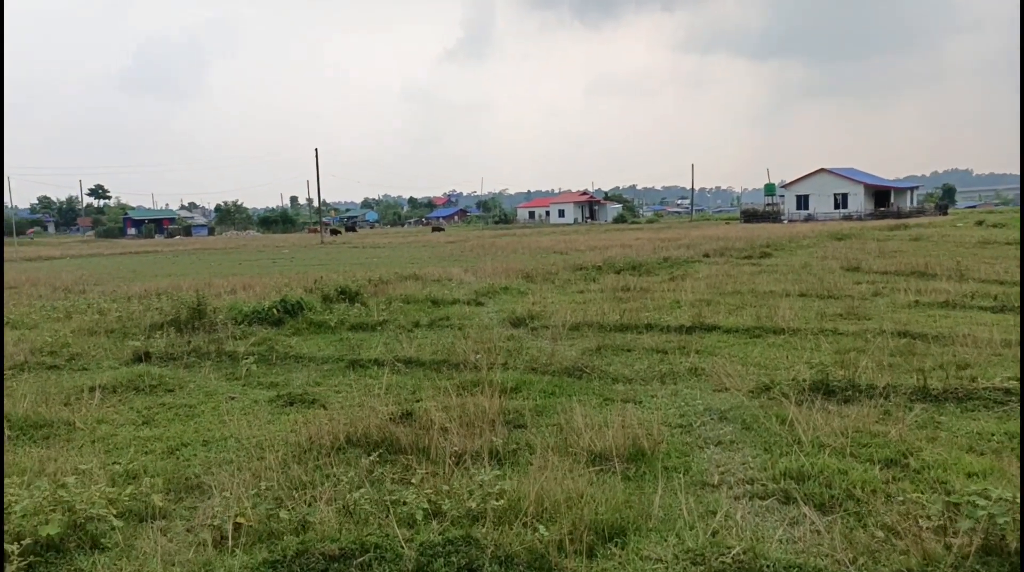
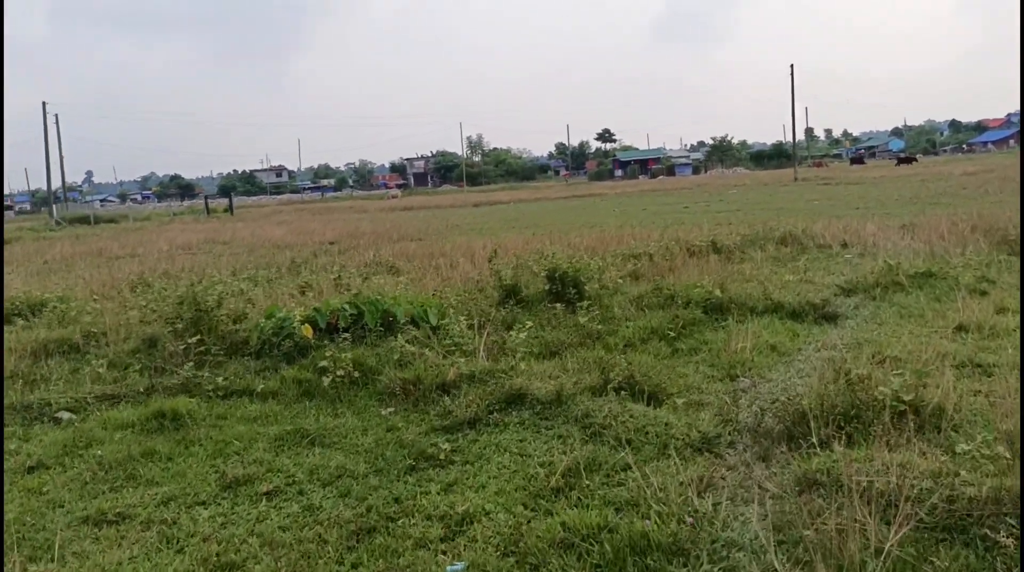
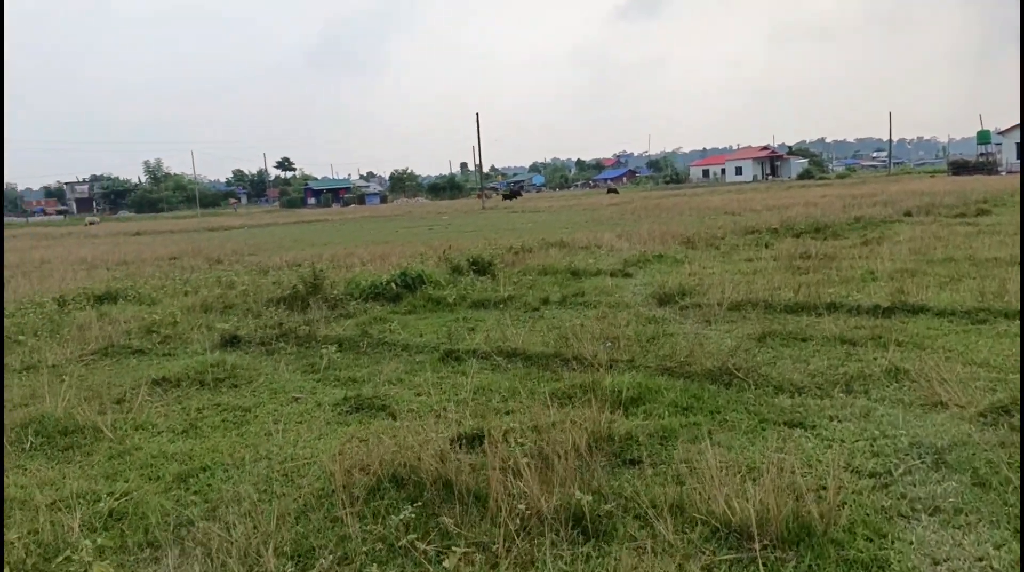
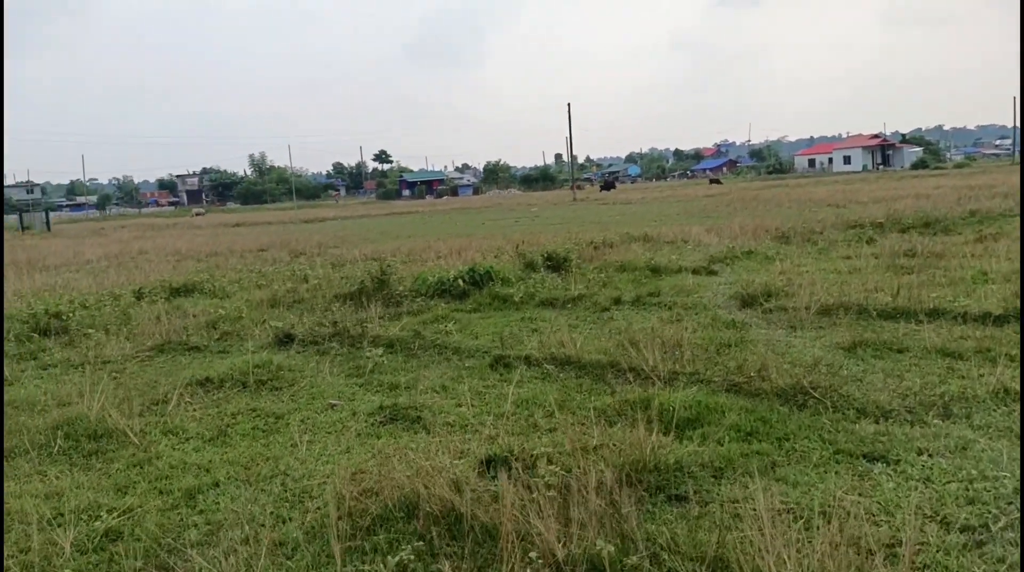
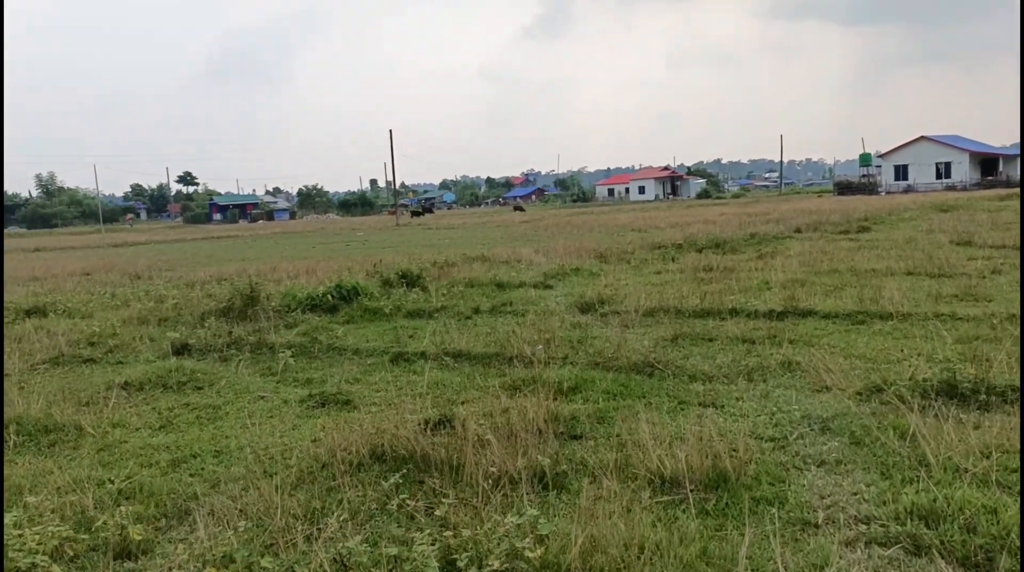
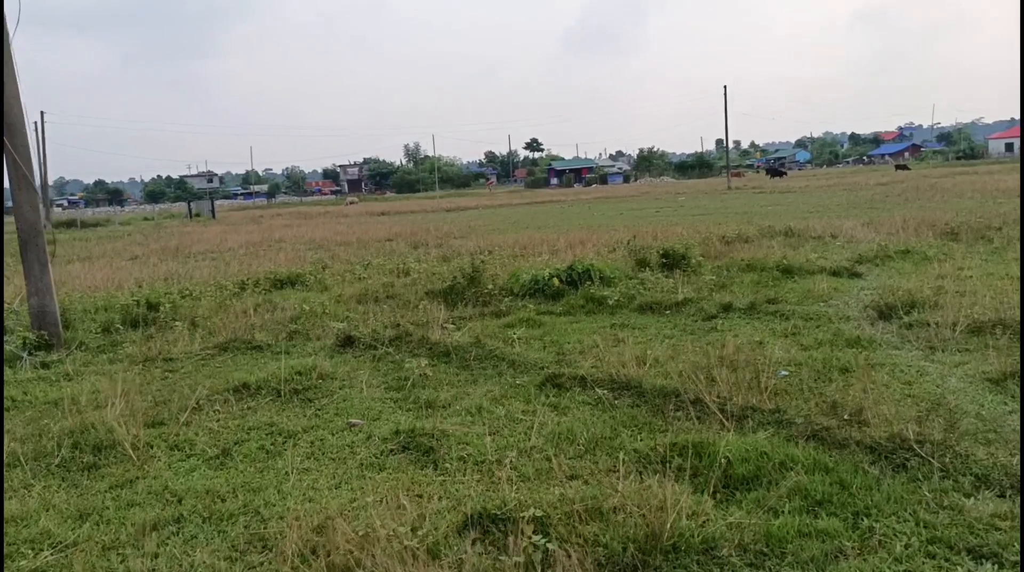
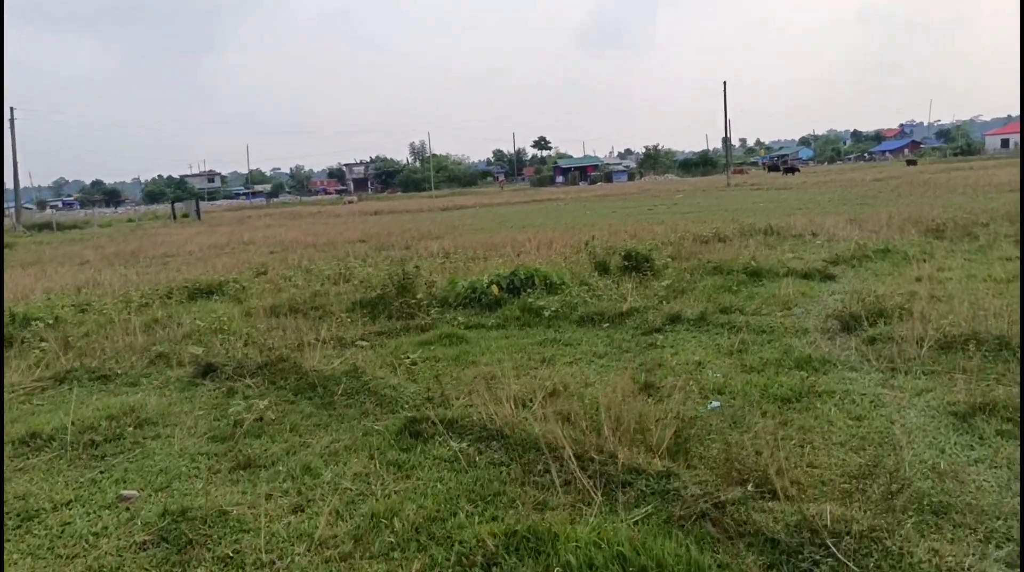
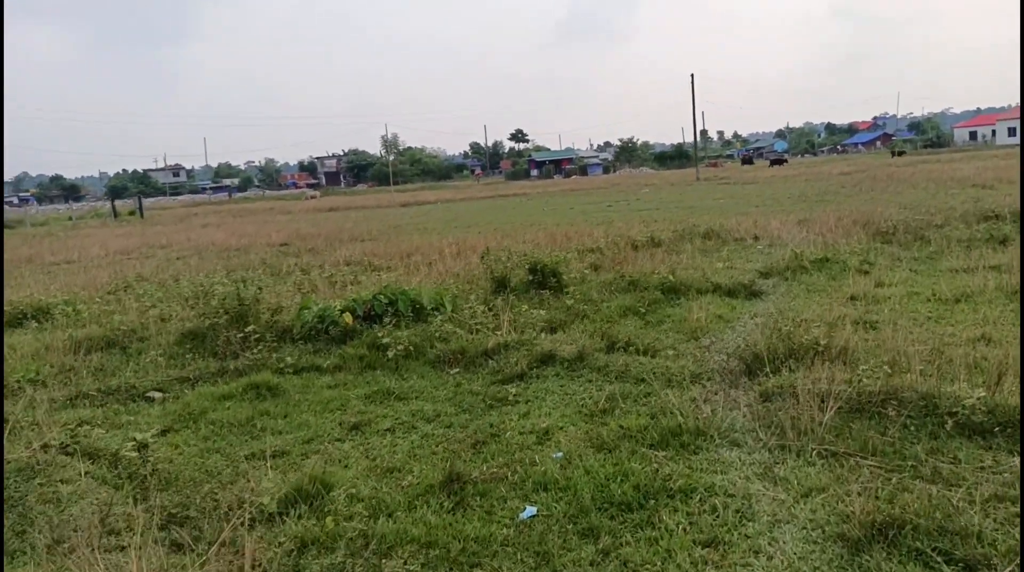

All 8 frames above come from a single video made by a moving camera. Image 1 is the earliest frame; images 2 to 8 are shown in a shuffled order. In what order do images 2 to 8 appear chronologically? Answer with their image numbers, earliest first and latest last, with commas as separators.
5, 3, 4, 6, 7, 8, 2
